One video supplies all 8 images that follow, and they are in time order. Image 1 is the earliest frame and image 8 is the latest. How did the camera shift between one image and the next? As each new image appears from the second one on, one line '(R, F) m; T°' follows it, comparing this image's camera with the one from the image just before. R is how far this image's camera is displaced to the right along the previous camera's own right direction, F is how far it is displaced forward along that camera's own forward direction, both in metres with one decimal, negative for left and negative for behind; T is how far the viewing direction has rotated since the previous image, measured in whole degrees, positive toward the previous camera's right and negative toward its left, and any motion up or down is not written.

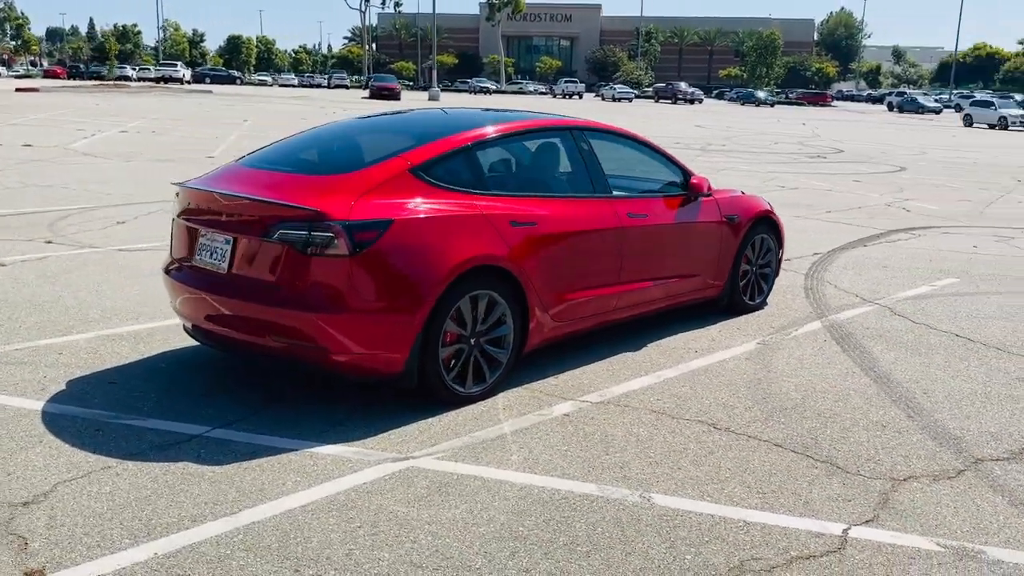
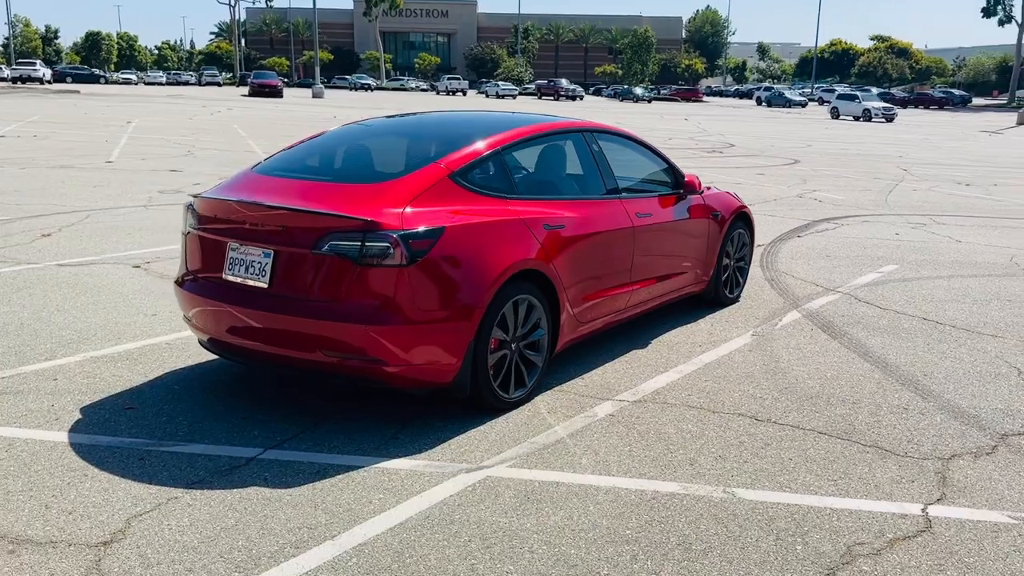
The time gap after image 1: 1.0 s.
(-0.9, +0.1) m; +8°
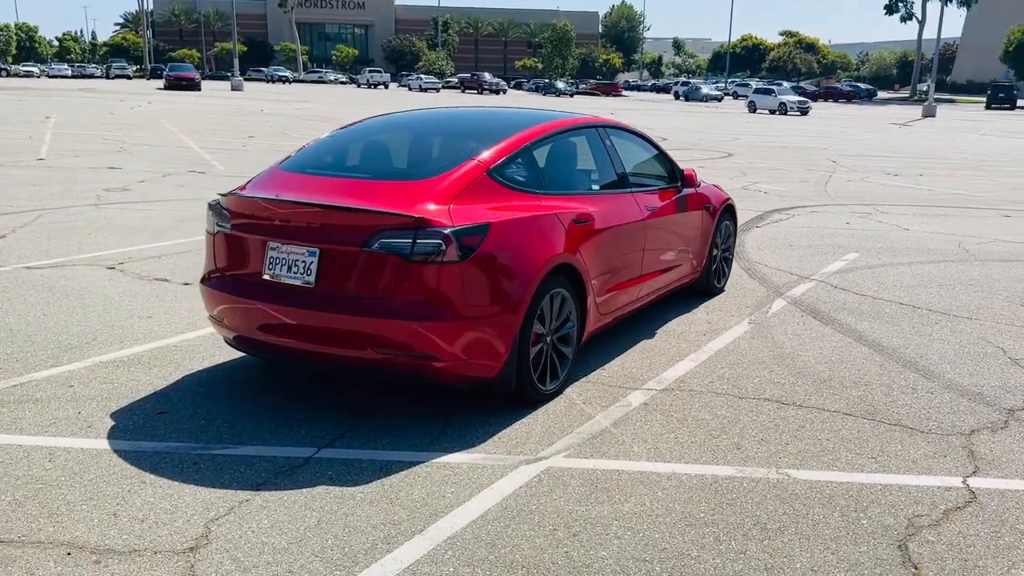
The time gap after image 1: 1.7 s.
(-0.6, 0.0) m; +5°
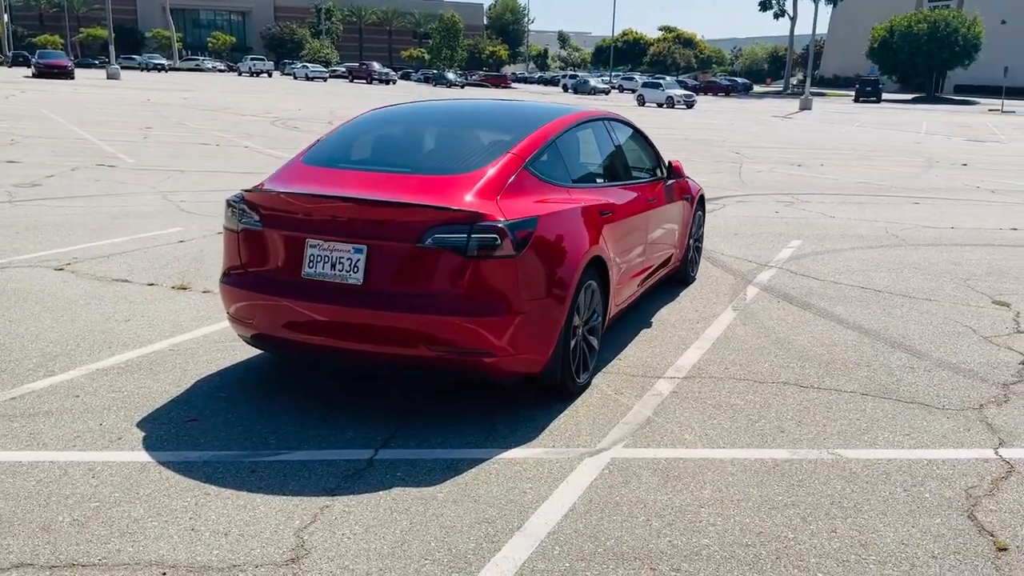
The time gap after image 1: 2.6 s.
(-0.8, +0.1) m; +7°
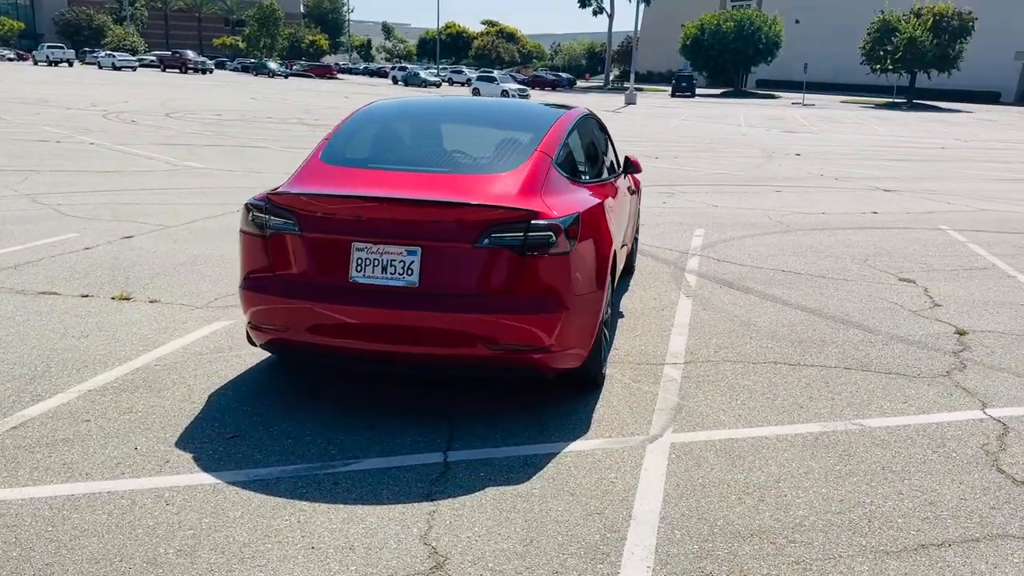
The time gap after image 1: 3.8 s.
(-1.1, +0.1) m; +11°
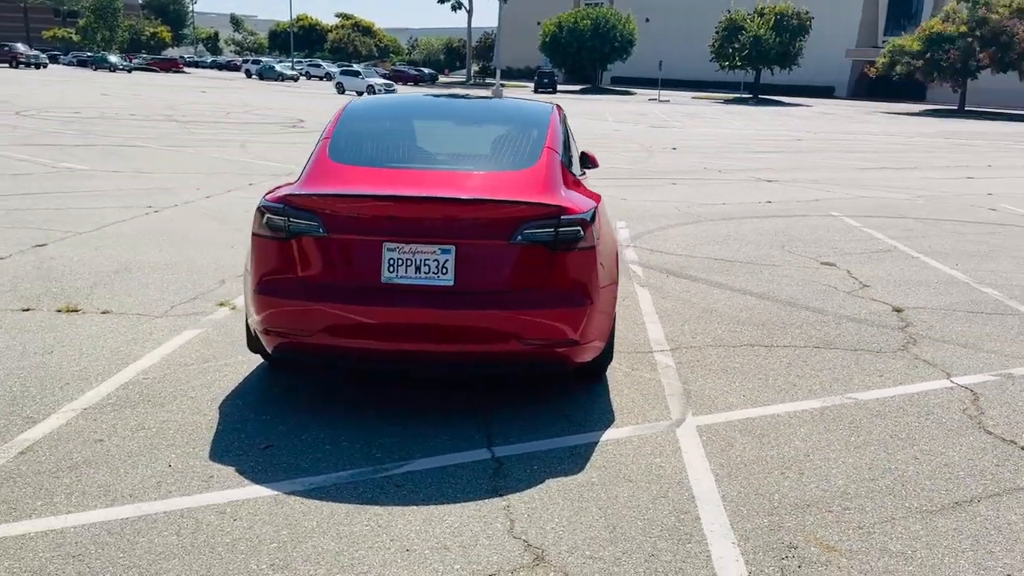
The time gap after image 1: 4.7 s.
(-0.8, 0.0) m; +9°
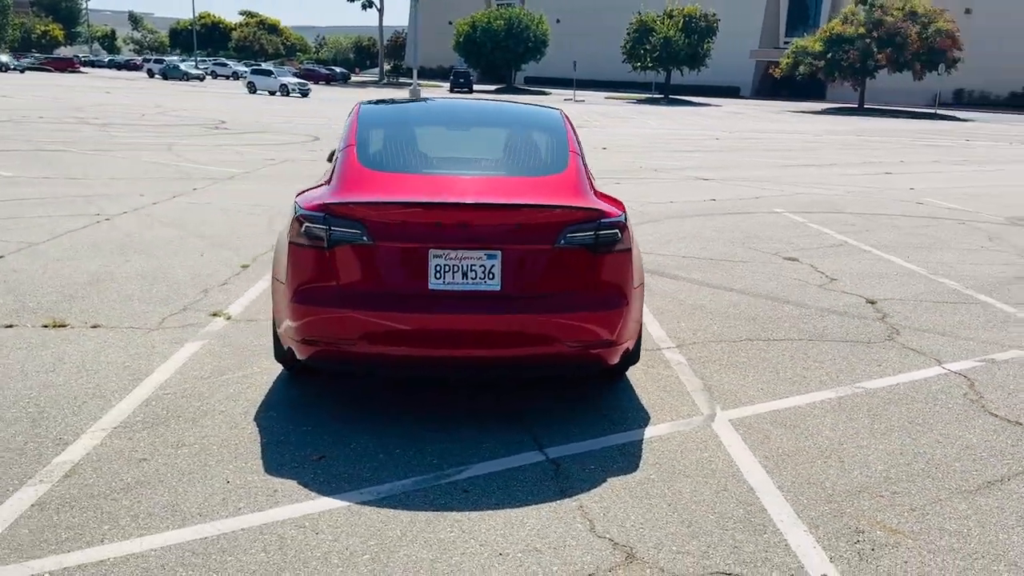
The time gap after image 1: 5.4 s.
(-0.6, 0.0) m; +6°
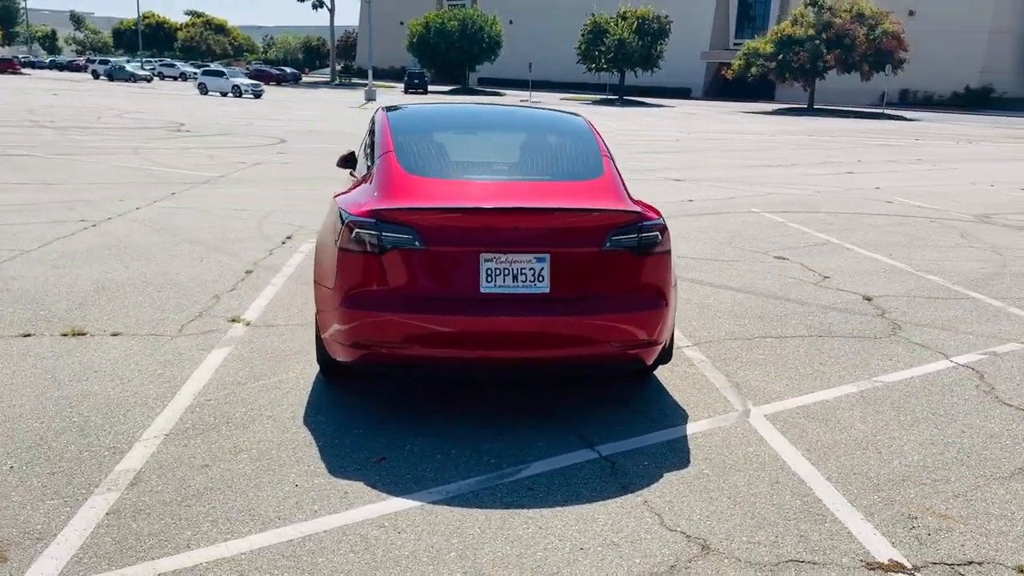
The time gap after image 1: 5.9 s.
(-0.5, -0.1) m; +3°
